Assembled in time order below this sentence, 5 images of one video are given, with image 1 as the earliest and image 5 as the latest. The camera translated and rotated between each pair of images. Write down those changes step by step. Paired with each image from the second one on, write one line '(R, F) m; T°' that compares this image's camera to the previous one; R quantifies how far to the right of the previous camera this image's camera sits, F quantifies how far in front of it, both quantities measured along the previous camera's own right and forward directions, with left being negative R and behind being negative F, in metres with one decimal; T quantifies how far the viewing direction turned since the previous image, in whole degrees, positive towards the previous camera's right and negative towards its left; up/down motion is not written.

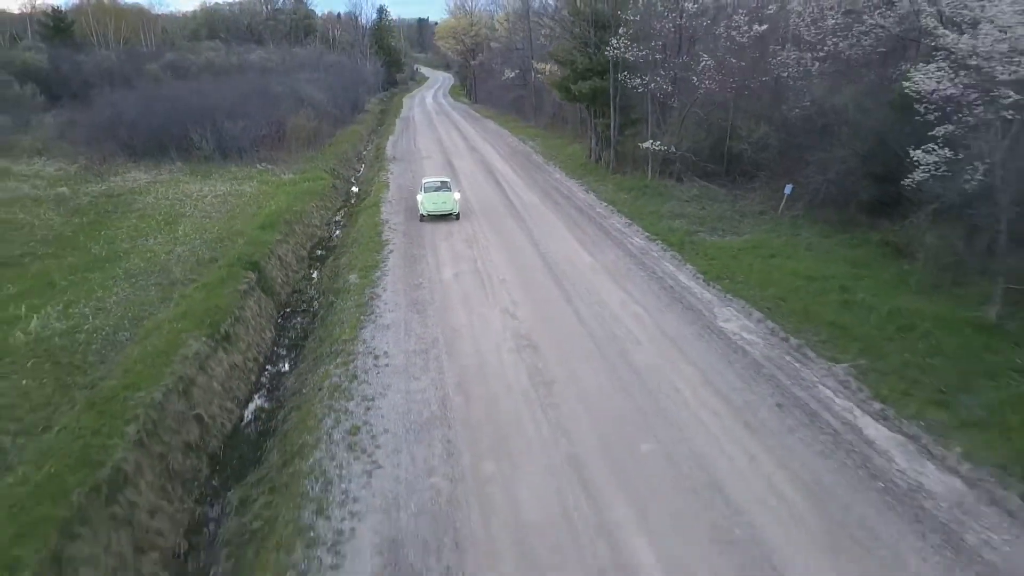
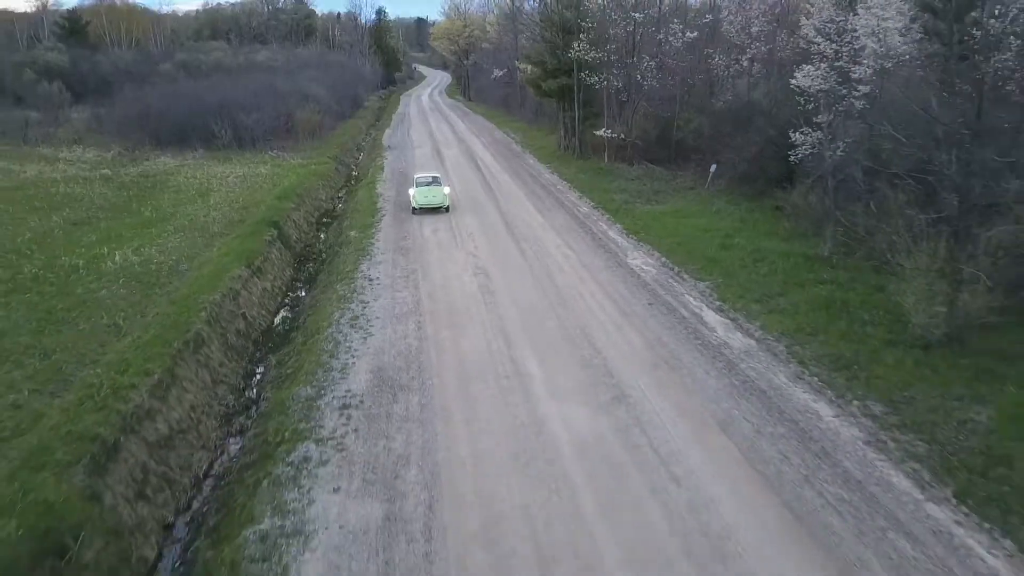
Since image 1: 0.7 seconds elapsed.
(+0.9, -4.1) m; 0°
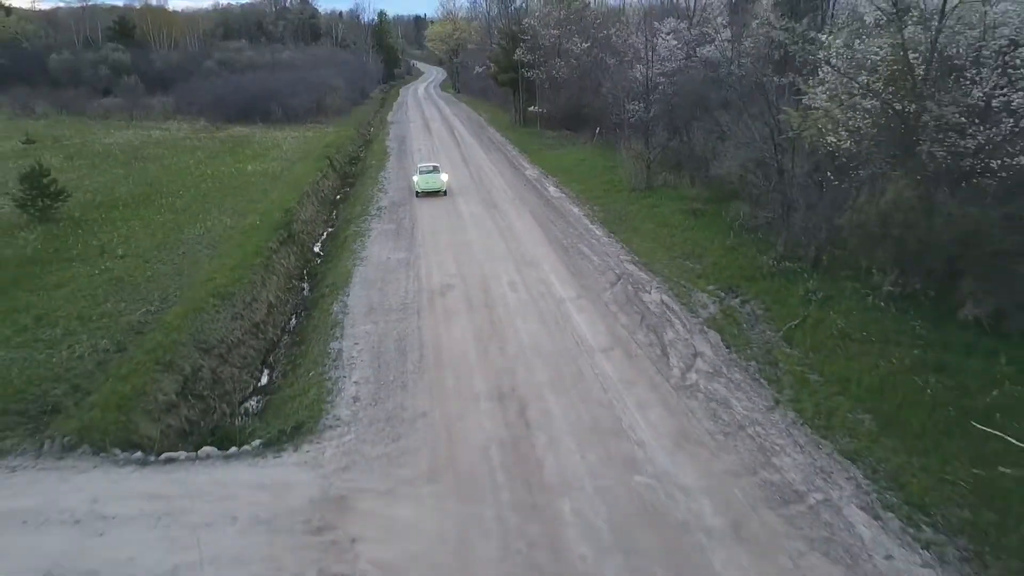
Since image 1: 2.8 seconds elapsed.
(+2.0, -14.0) m; 0°
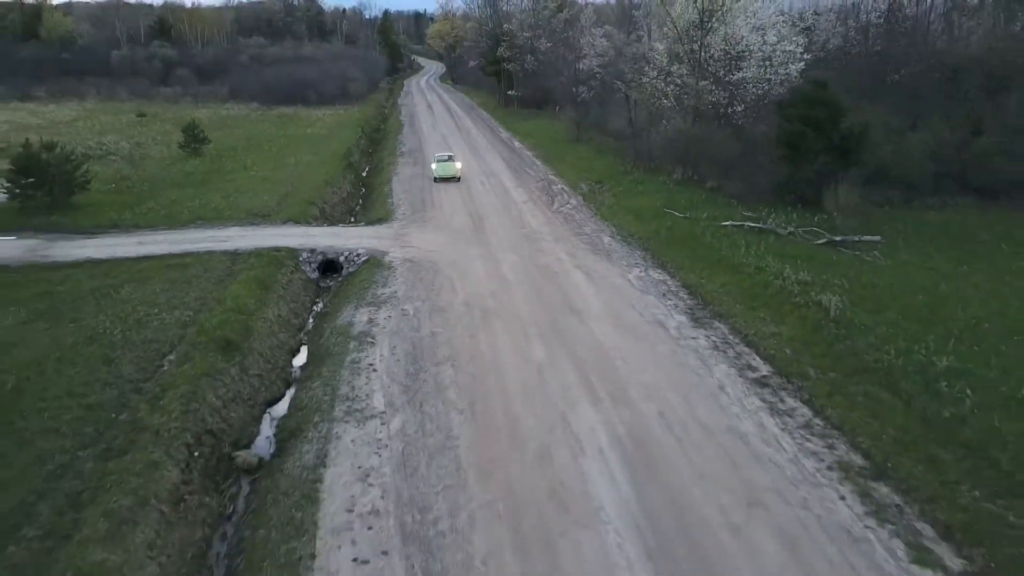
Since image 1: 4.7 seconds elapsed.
(+1.2, -13.3) m; 0°
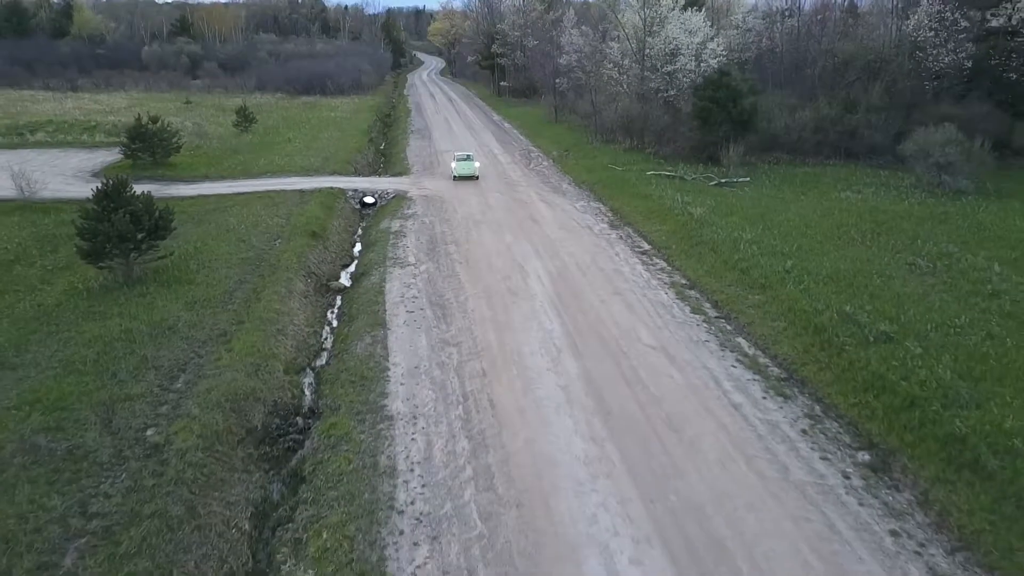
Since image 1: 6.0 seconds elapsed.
(+0.6, -8.5) m; 0°
